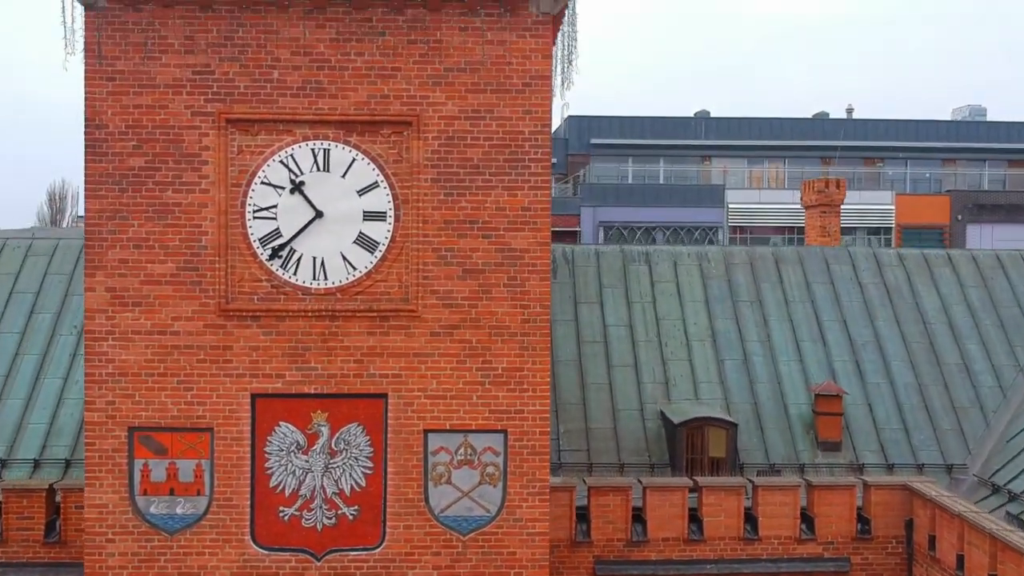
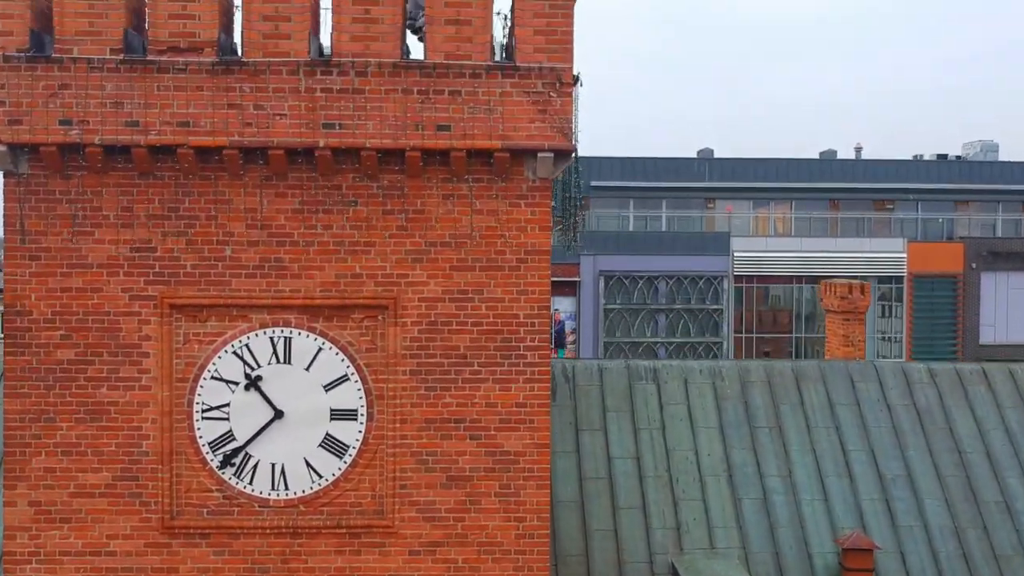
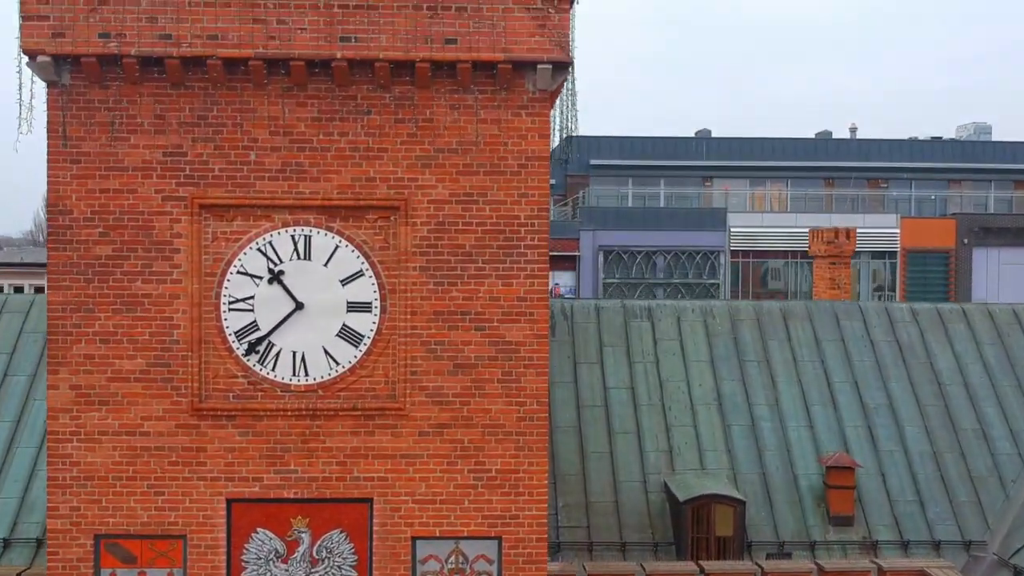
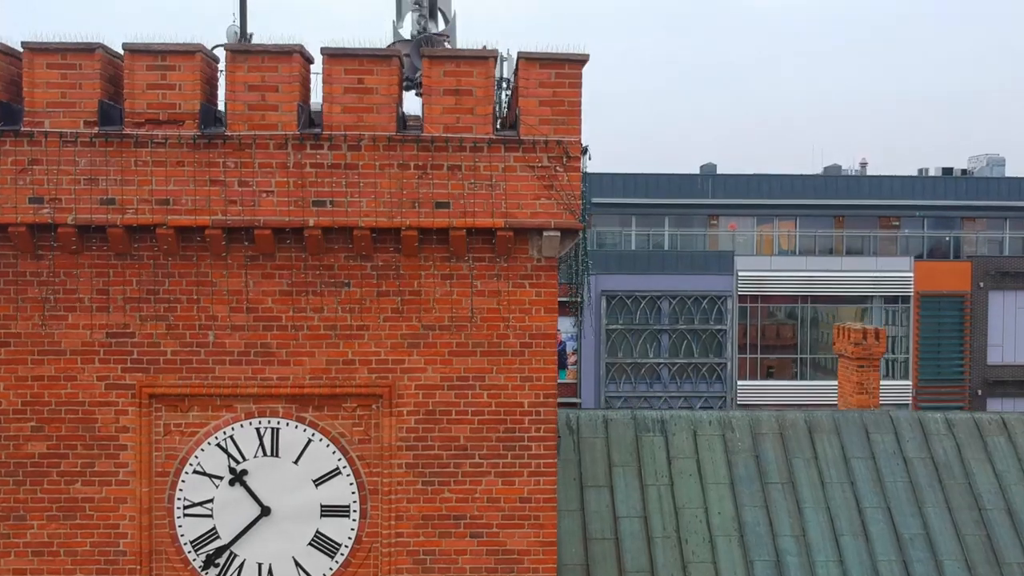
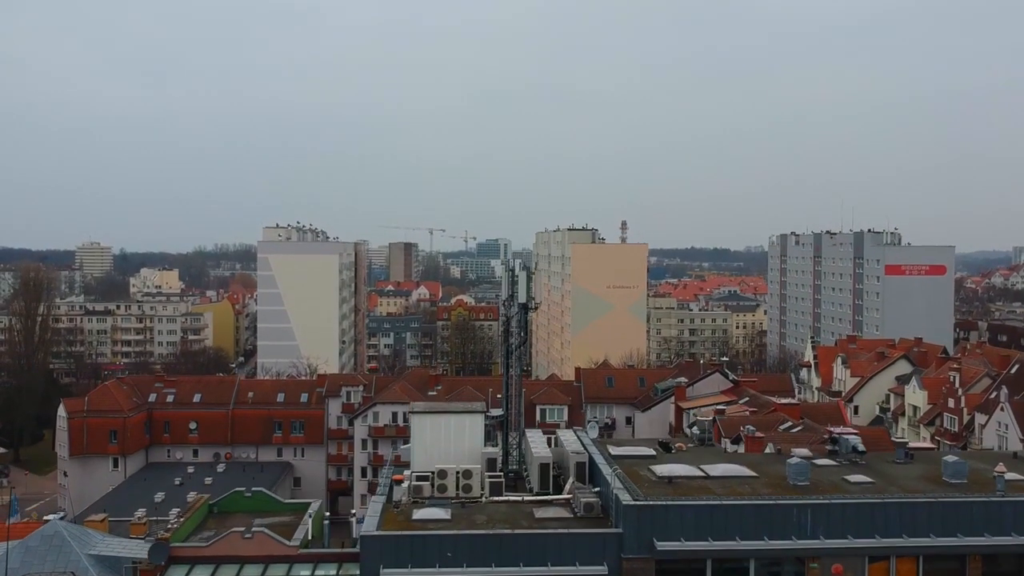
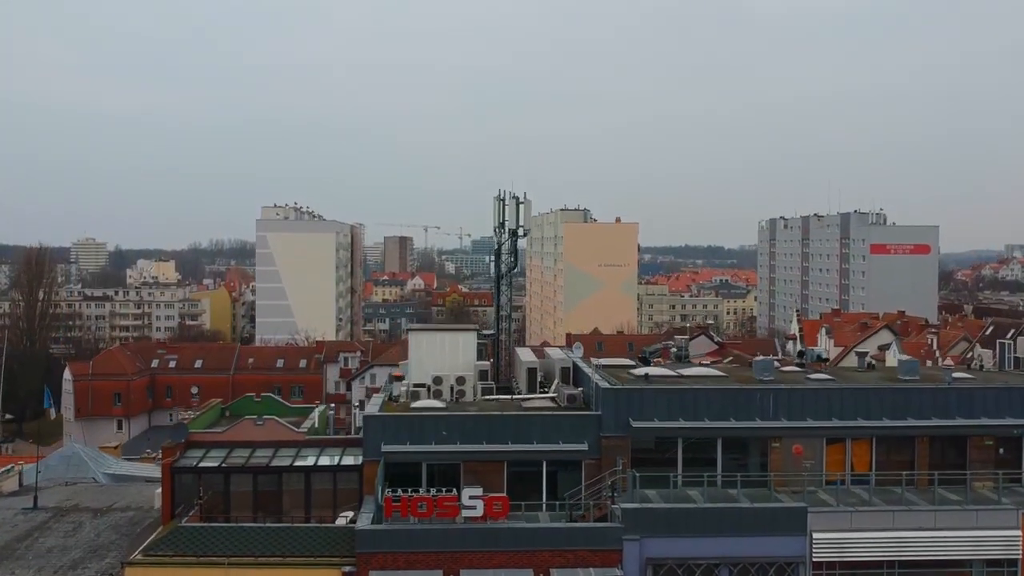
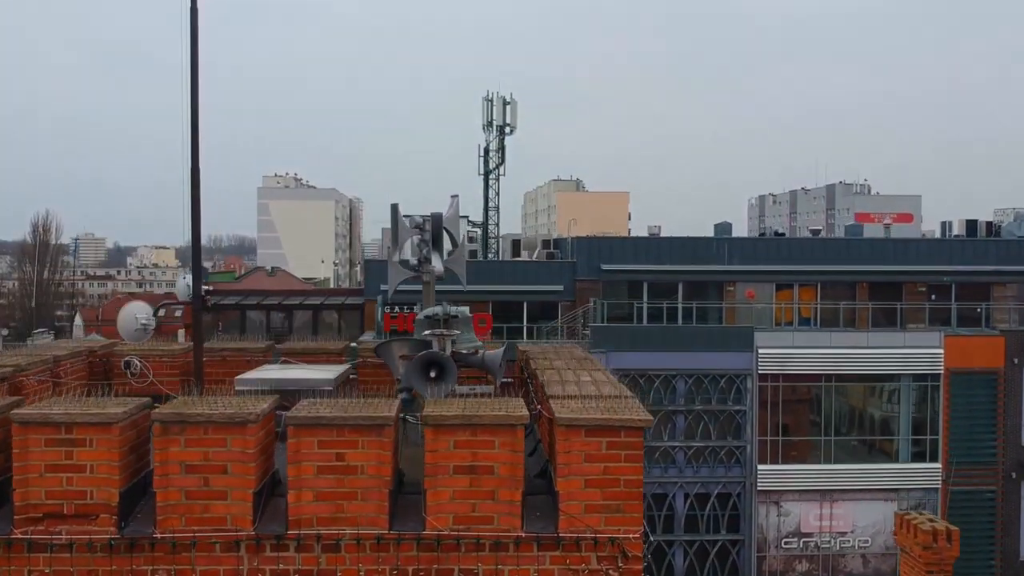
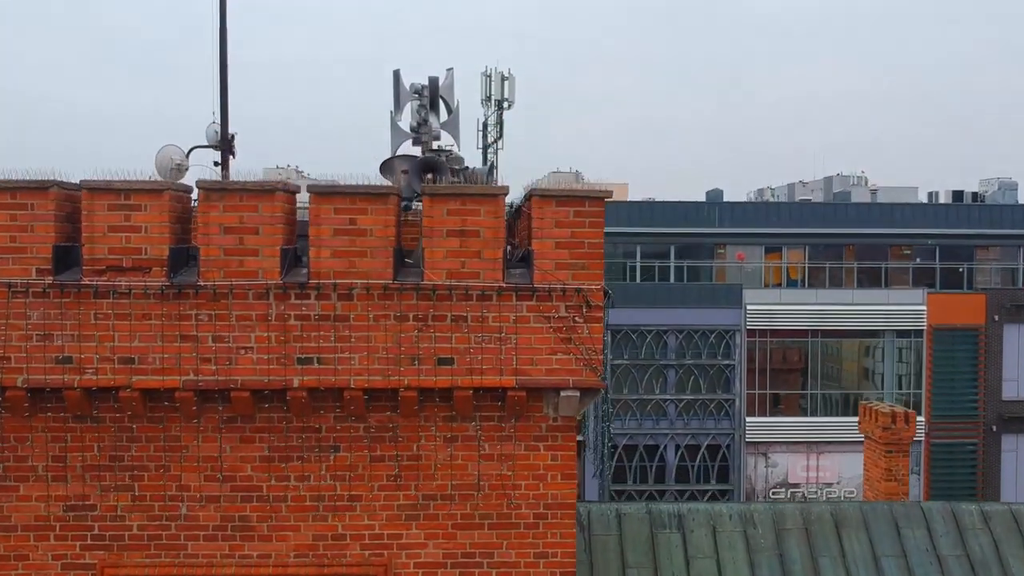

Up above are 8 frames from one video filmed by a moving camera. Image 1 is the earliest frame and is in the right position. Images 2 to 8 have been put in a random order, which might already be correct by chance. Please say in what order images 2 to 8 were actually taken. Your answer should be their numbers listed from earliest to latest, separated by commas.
3, 2, 4, 8, 7, 6, 5
